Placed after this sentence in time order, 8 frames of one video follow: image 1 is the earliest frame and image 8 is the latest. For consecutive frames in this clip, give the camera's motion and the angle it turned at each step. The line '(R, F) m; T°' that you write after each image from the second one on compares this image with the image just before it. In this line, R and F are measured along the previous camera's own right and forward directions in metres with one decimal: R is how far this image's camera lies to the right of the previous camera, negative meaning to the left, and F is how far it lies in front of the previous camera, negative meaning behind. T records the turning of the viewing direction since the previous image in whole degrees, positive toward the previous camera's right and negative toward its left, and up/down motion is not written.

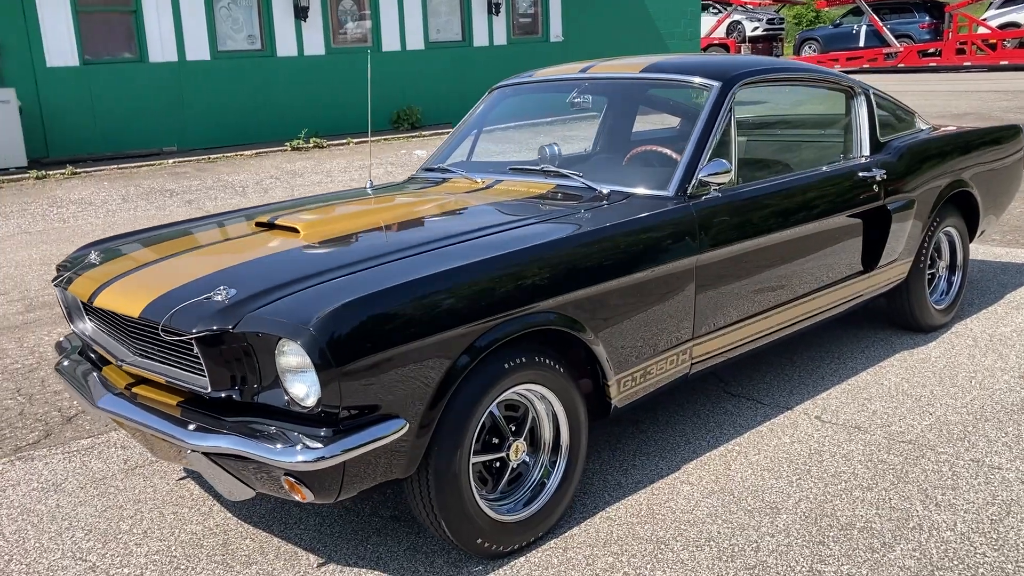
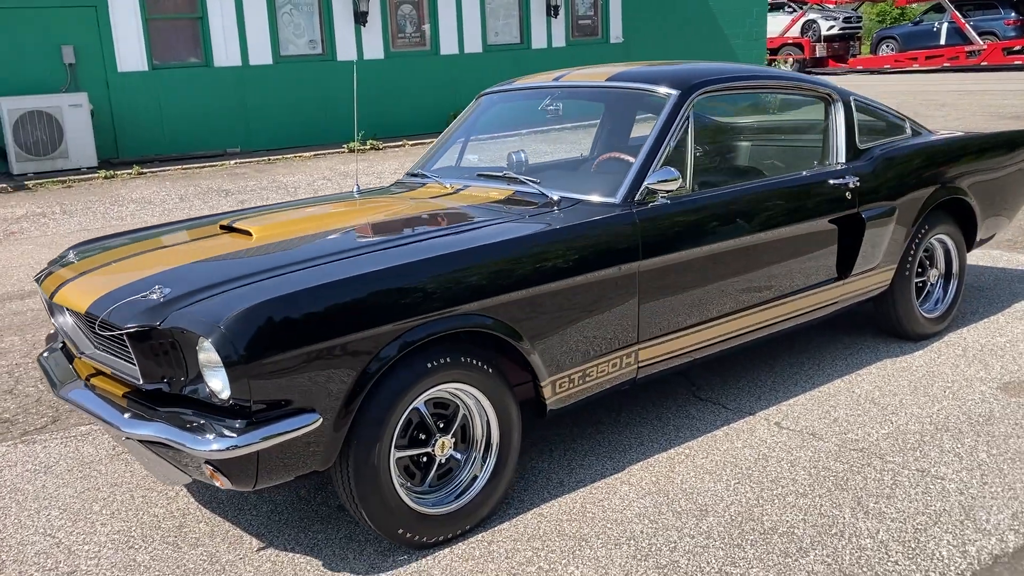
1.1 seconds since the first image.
(+0.5, -0.1) m; -5°
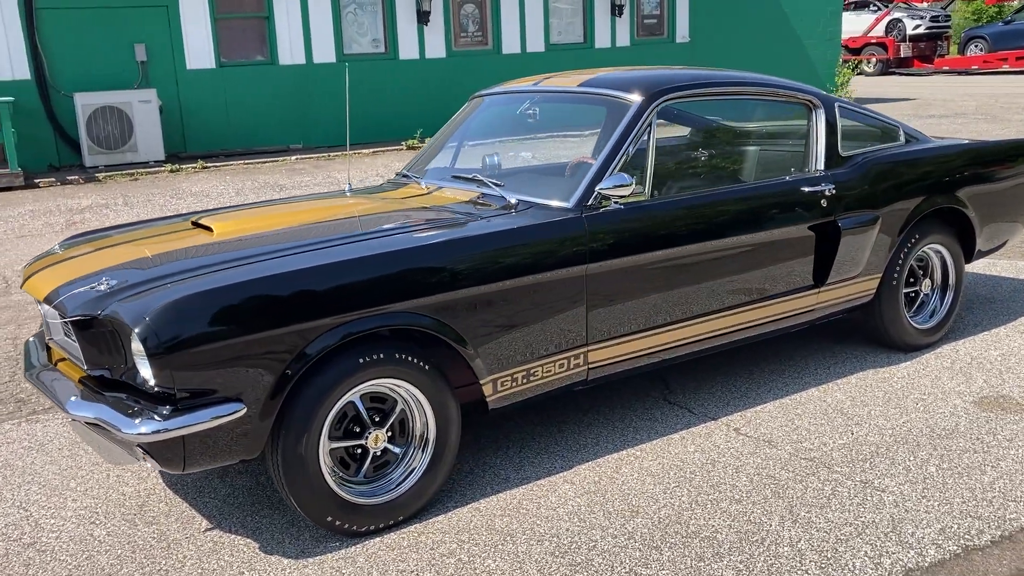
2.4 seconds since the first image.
(+0.5, -0.1) m; -5°
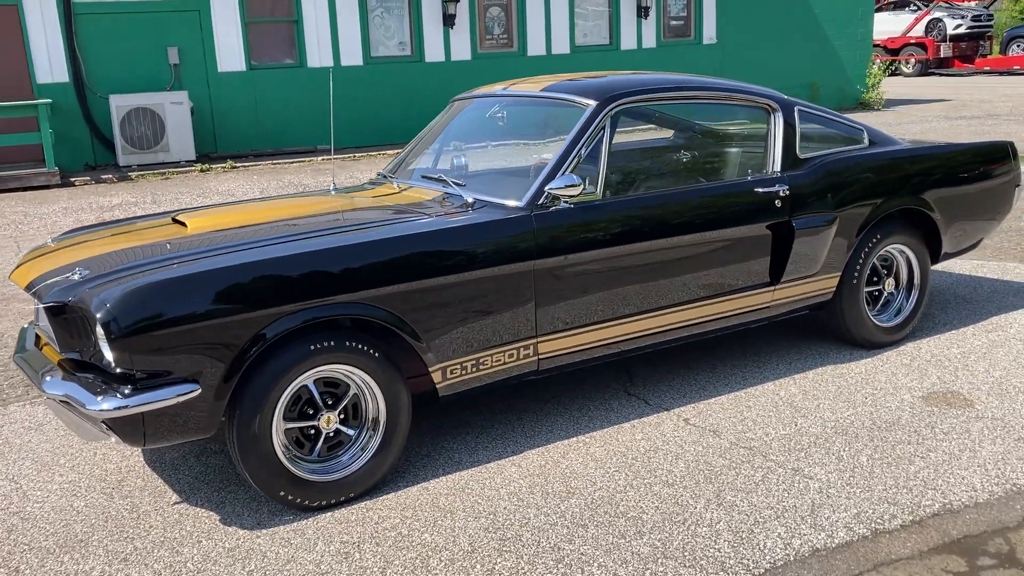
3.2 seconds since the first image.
(+0.4, -0.2) m; -3°
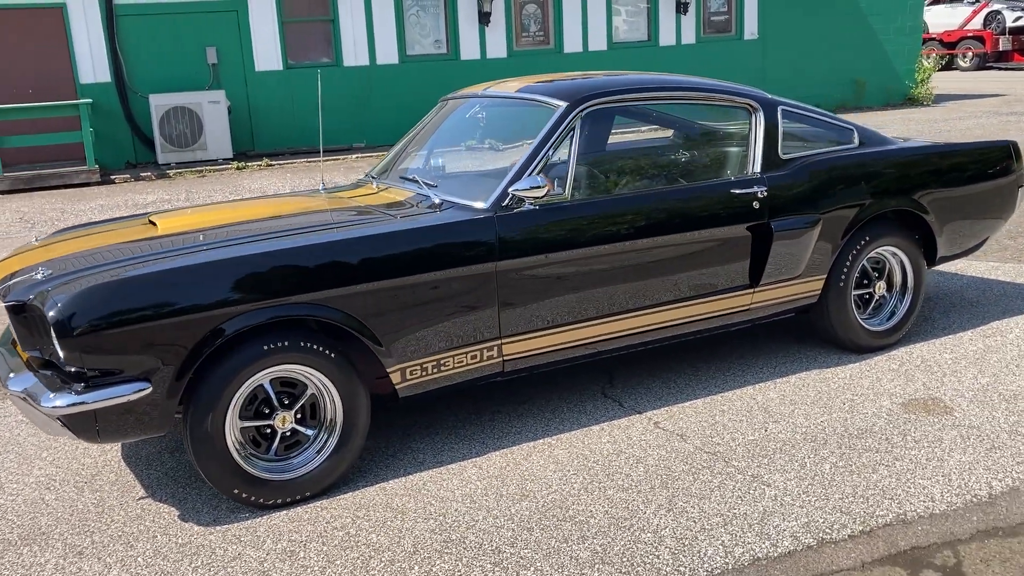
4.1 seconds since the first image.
(+0.4, 0.0) m; -3°
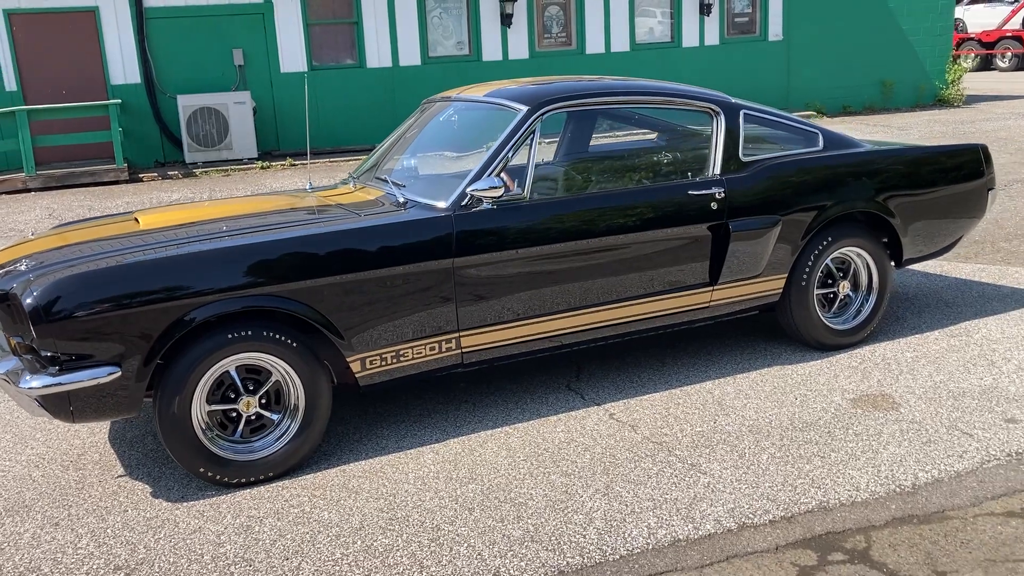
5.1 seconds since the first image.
(+0.3, -0.2) m; -2°
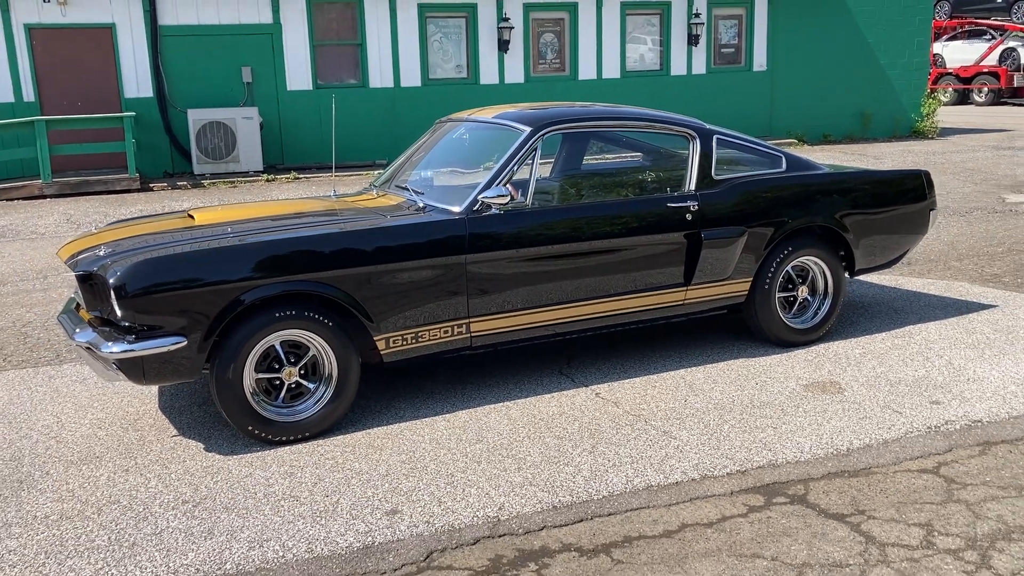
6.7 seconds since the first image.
(-0.1, -0.7) m; +1°
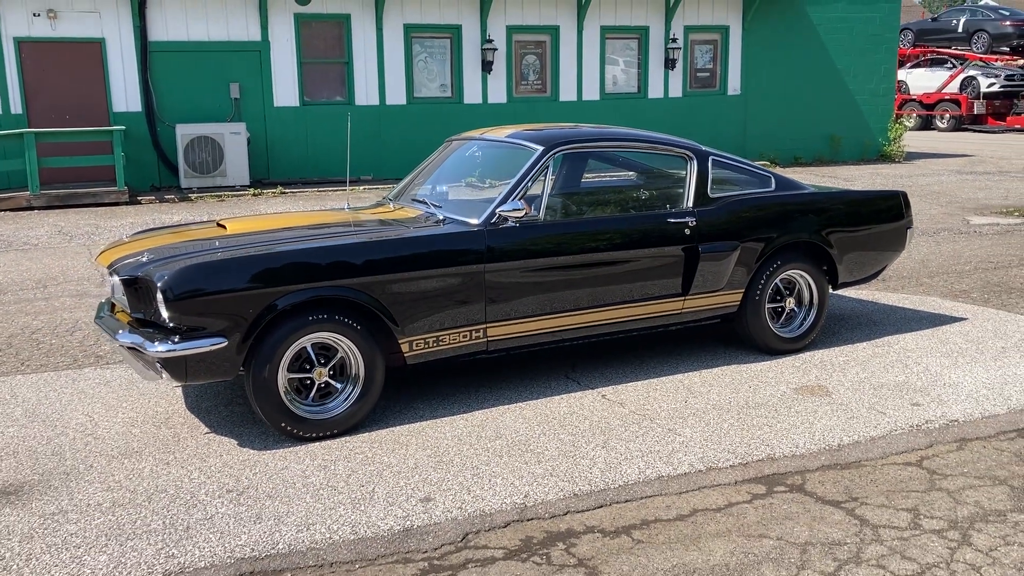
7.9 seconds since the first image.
(-0.2, -0.3) m; +2°
